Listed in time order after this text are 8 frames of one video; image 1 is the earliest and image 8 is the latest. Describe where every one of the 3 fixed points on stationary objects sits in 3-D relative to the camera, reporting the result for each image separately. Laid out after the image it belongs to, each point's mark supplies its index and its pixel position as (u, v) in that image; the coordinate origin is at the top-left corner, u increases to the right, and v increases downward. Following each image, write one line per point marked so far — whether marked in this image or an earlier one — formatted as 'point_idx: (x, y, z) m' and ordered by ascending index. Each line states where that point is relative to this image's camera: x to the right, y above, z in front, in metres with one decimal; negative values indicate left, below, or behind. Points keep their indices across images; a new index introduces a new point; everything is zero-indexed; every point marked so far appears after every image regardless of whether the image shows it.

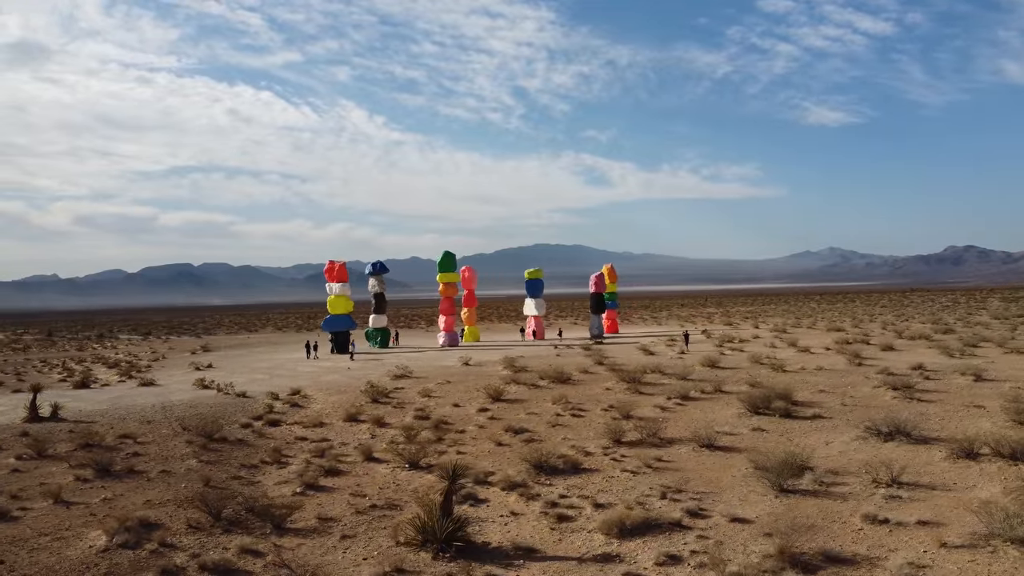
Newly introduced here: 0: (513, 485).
0: (0.0, -3.3, +10.9) m
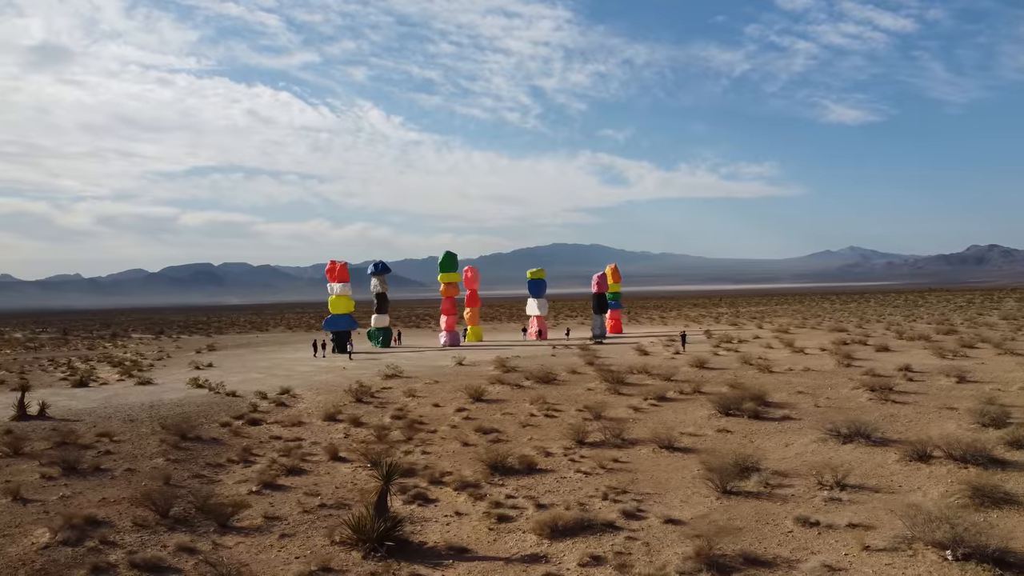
0: (-0.8, -3.3, +10.9) m
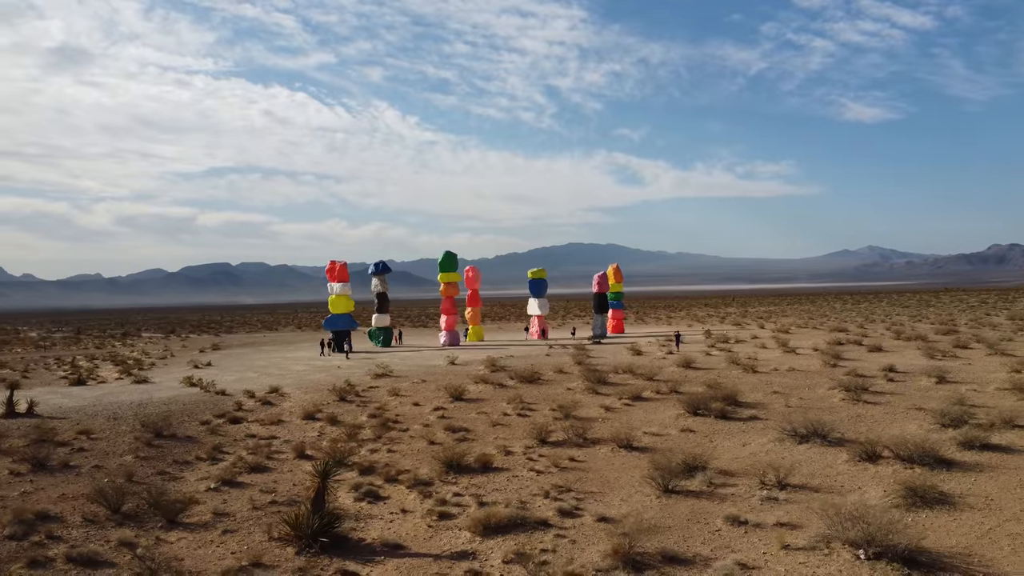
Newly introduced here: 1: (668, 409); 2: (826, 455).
0: (-1.6, -3.3, +11.0) m
1: (+3.8, -2.9, +15.9) m
2: (+5.2, -2.8, +10.9) m
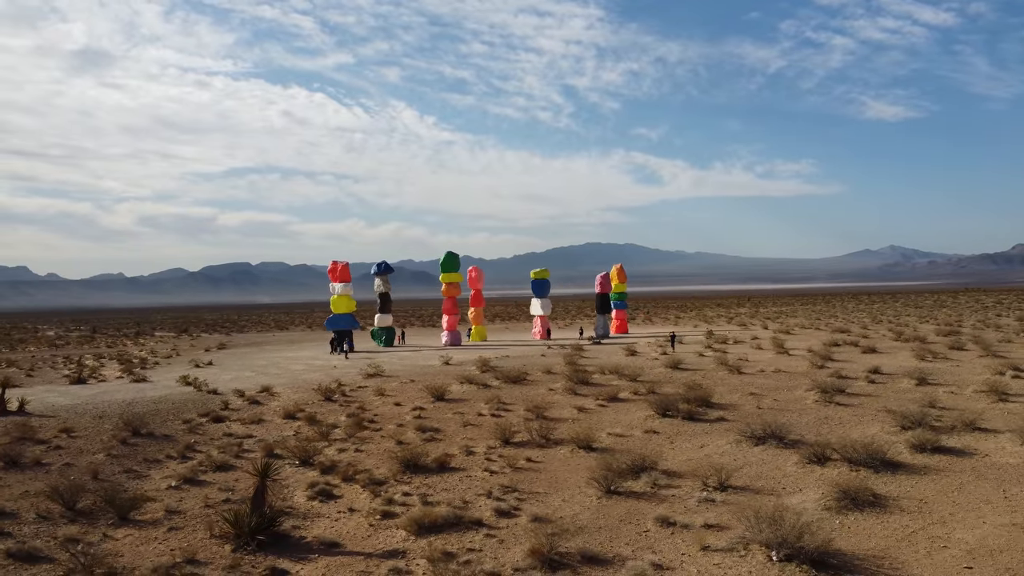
0: (-2.4, -3.3, +11.2) m
1: (+3.1, -3.0, +15.9) m
2: (+4.4, -2.8, +10.9) m
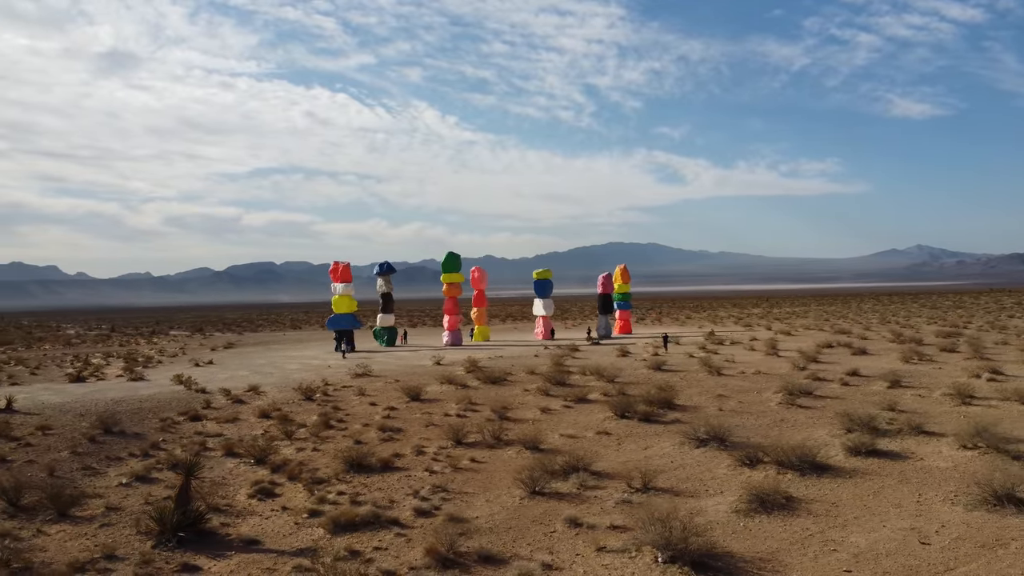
0: (-3.4, -3.4, +11.4) m
1: (+2.1, -3.0, +16.0) m
2: (+3.3, -2.8, +10.9) m
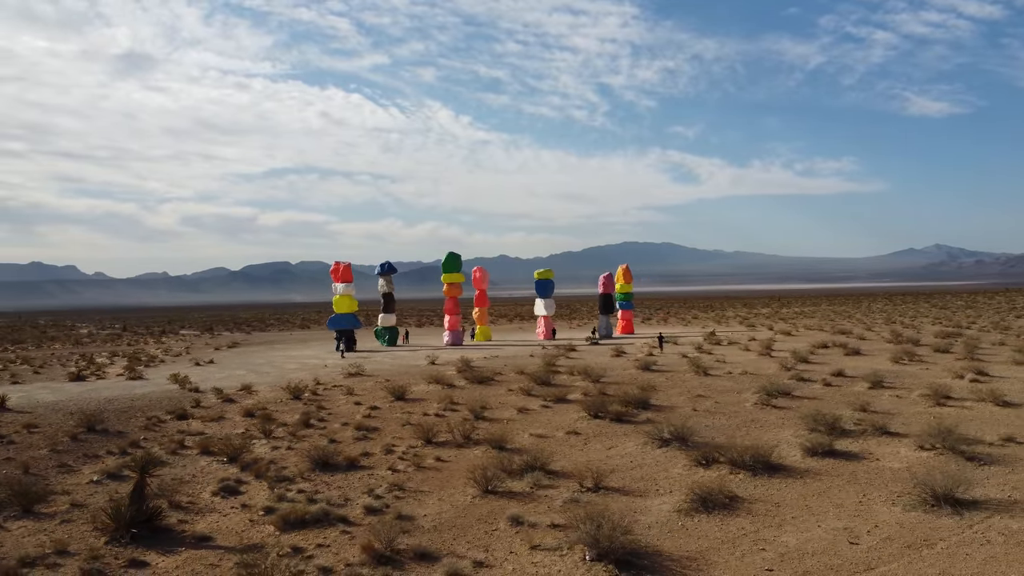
0: (-4.1, -3.4, +11.5) m
1: (+1.5, -3.0, +16.1) m
2: (+2.7, -2.9, +11.0) m
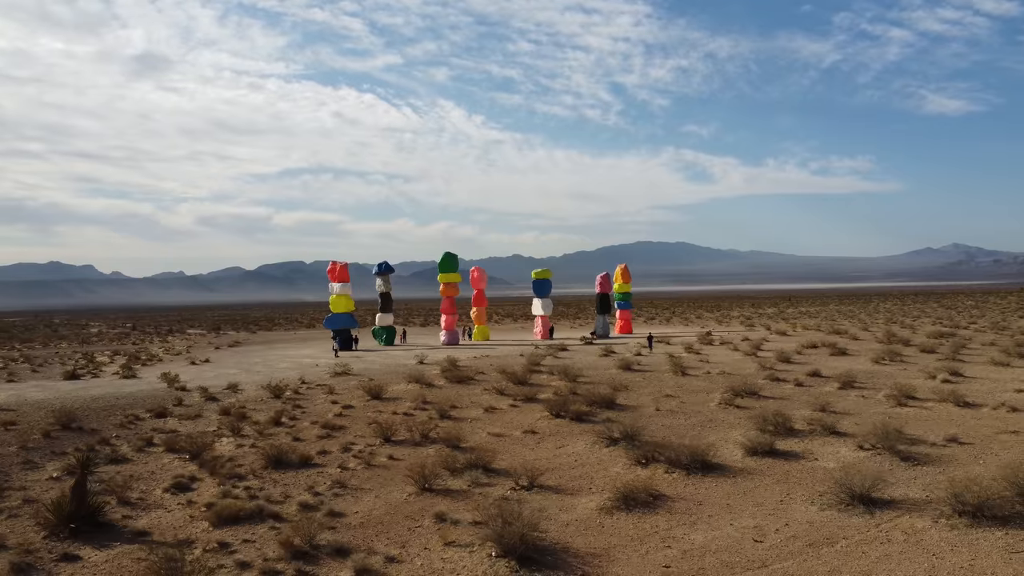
0: (-5.1, -3.4, +11.7) m
1: (+0.7, -3.0, +16.2) m
2: (+1.7, -2.9, +11.1) m
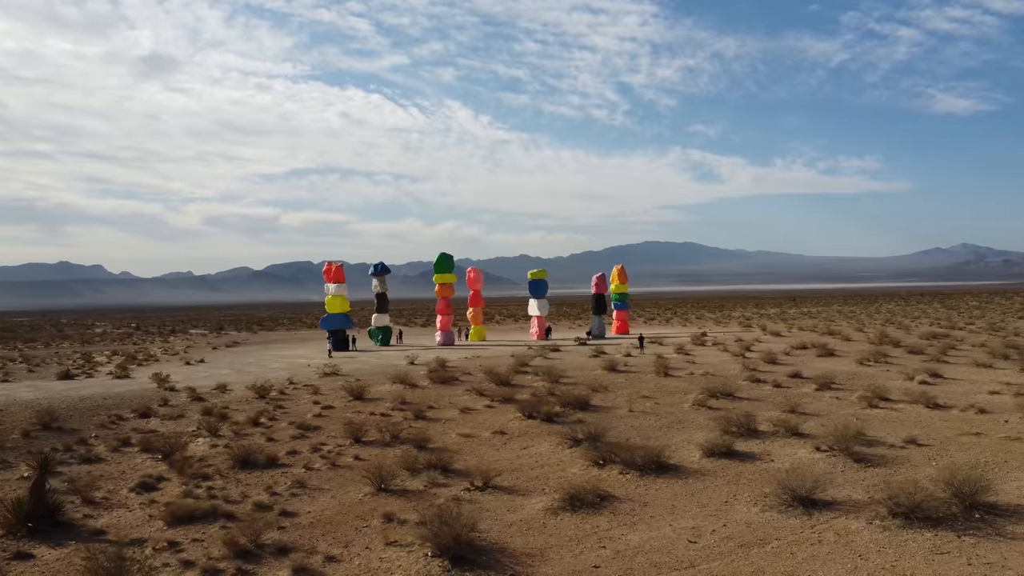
0: (-5.7, -3.4, +11.8) m
1: (0.0, -3.1, +16.3) m
2: (+1.0, -2.9, +11.2) m
